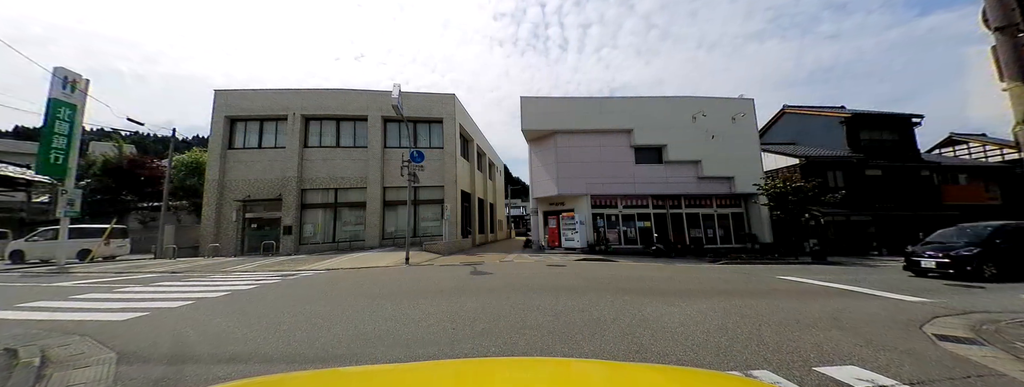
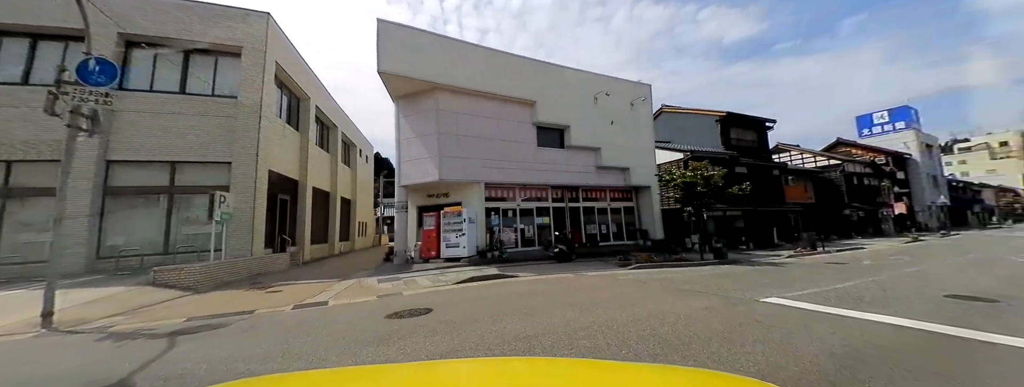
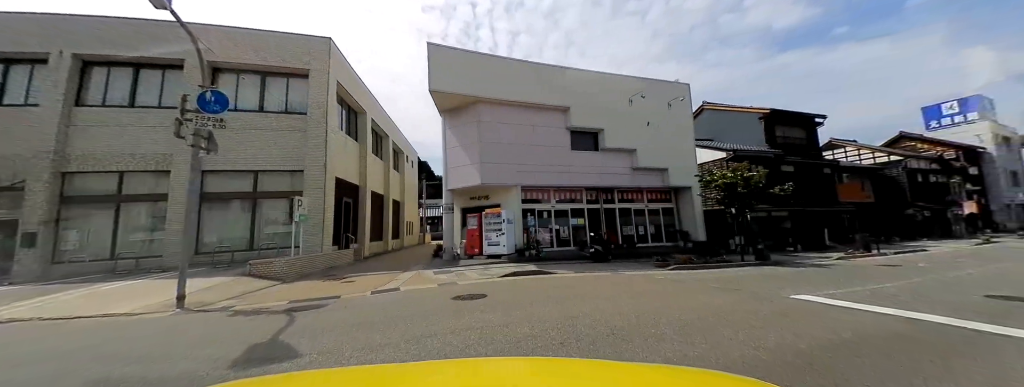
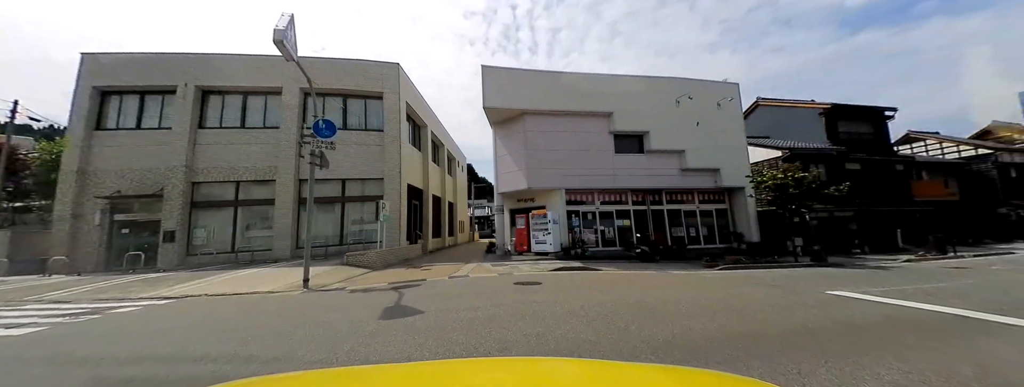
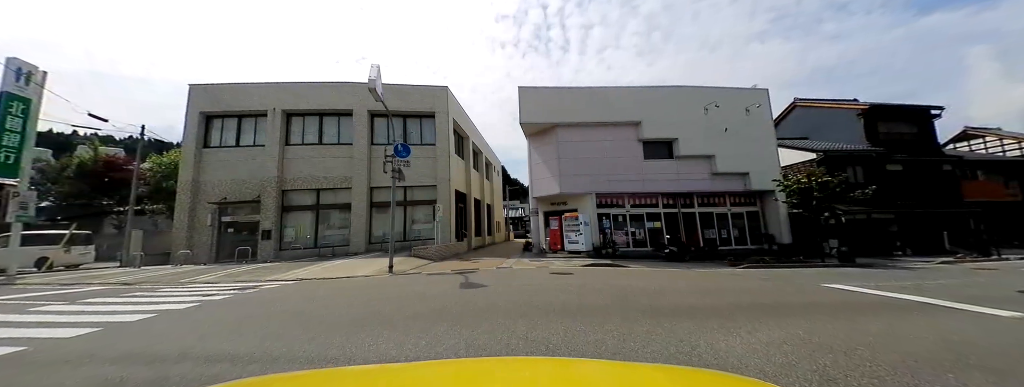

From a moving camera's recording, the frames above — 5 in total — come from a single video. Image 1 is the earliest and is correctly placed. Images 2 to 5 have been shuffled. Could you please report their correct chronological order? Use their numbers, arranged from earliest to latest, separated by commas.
5, 4, 3, 2
